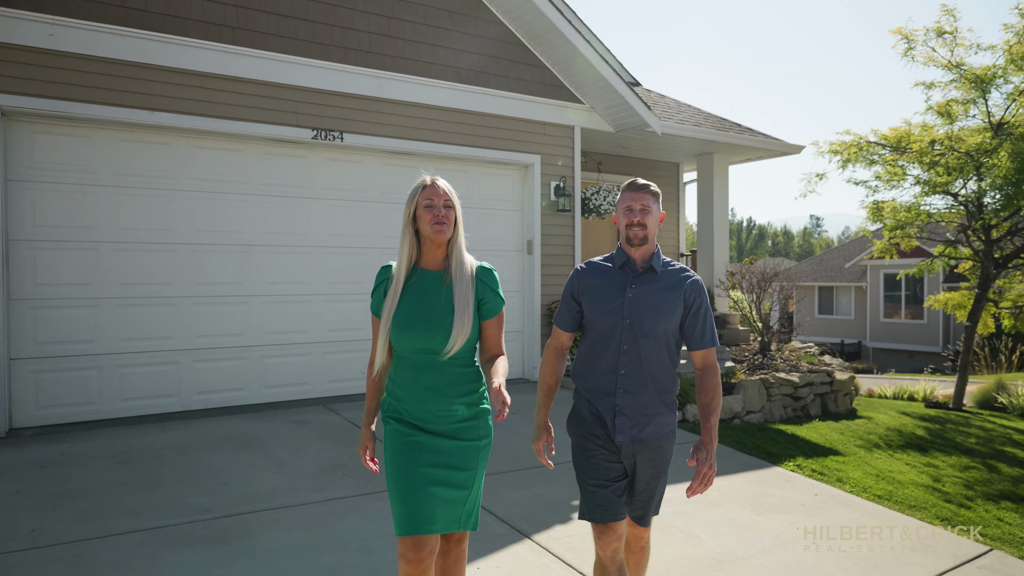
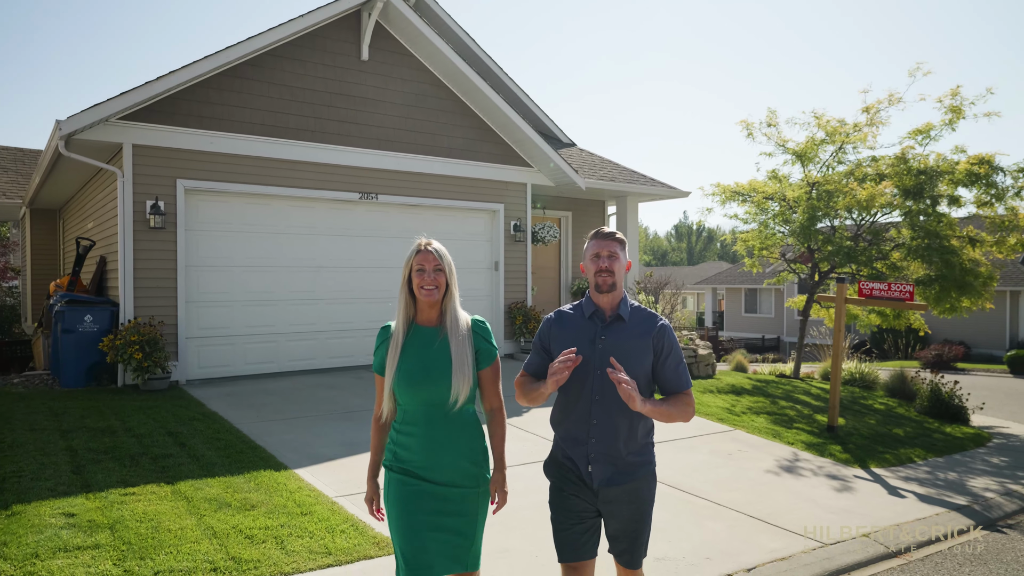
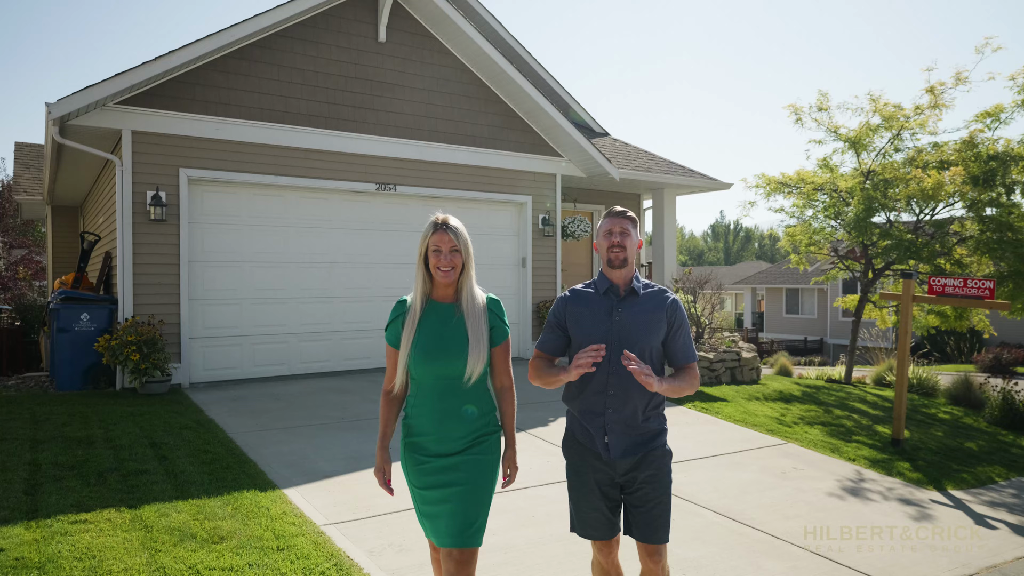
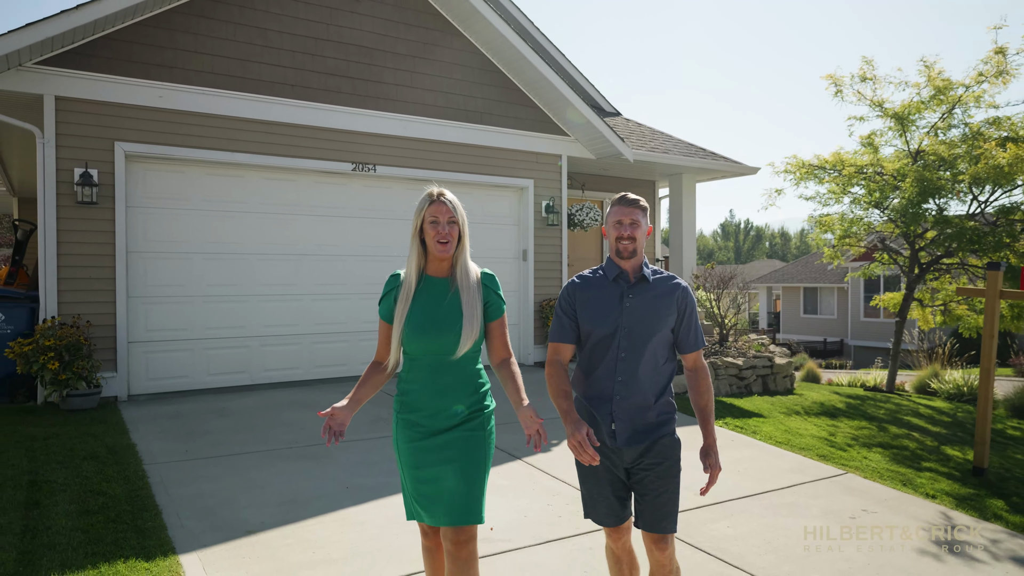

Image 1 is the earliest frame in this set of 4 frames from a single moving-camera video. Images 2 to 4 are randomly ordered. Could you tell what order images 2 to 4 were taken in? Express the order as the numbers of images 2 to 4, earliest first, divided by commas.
4, 3, 2
